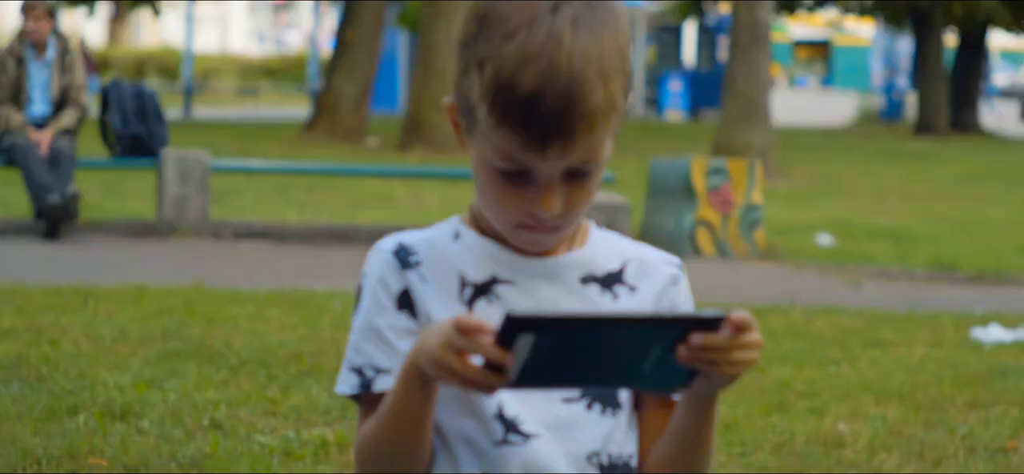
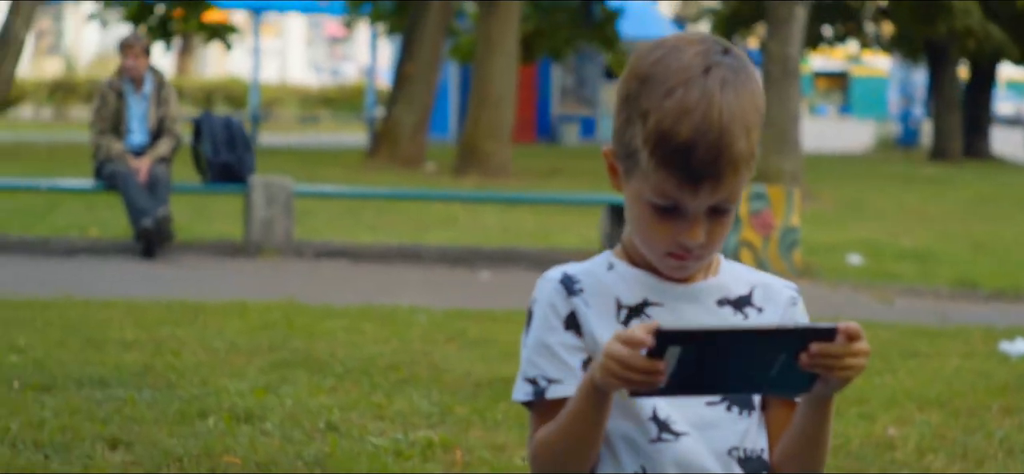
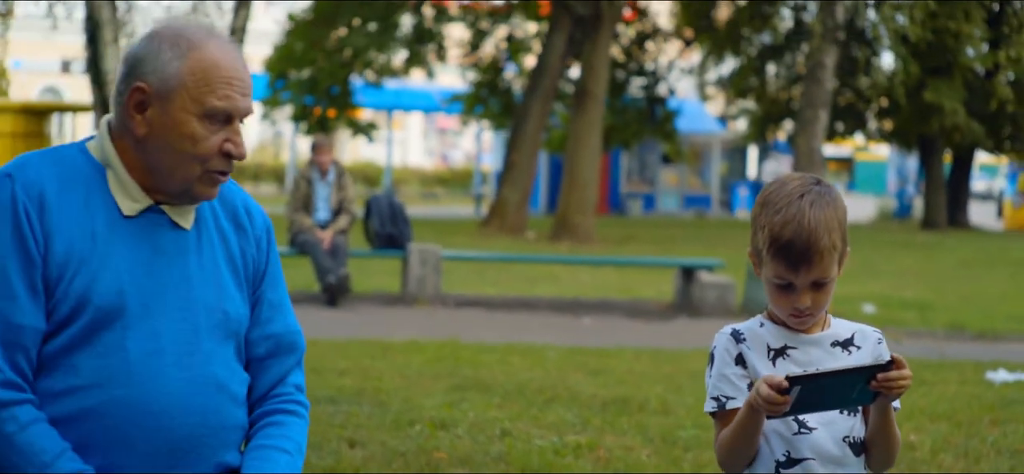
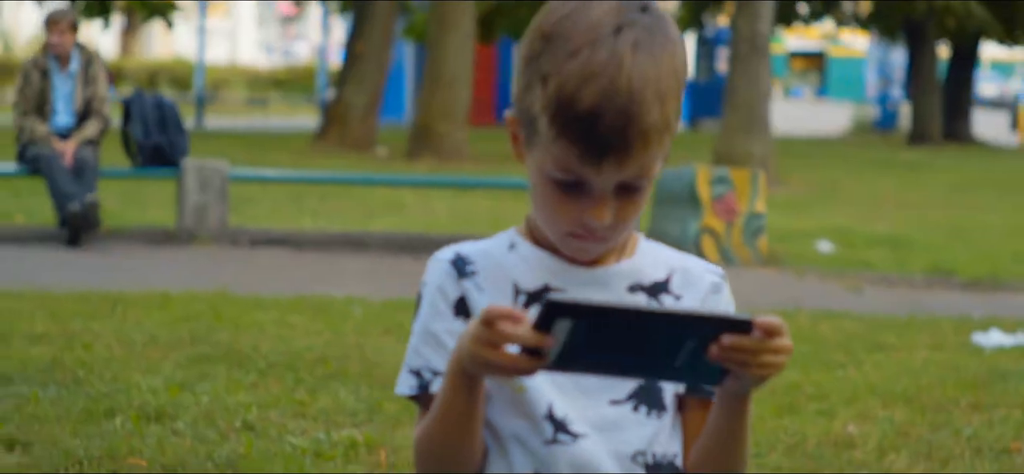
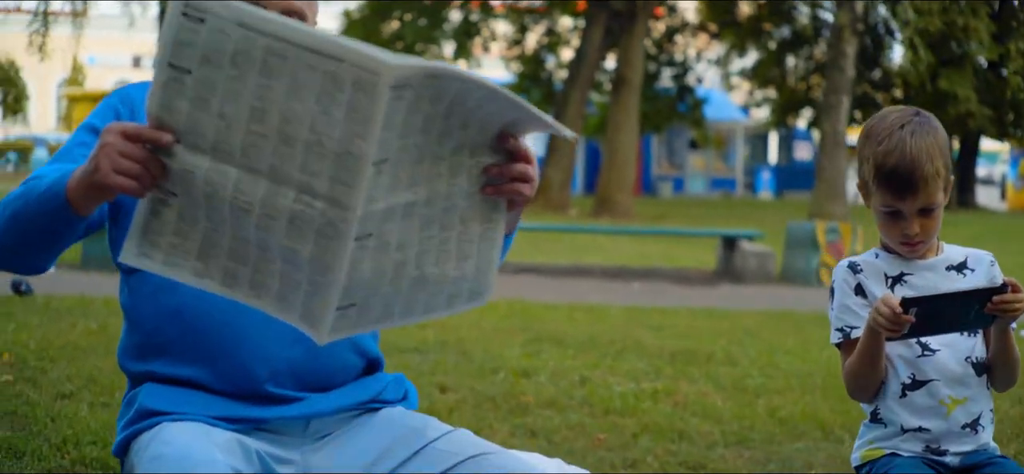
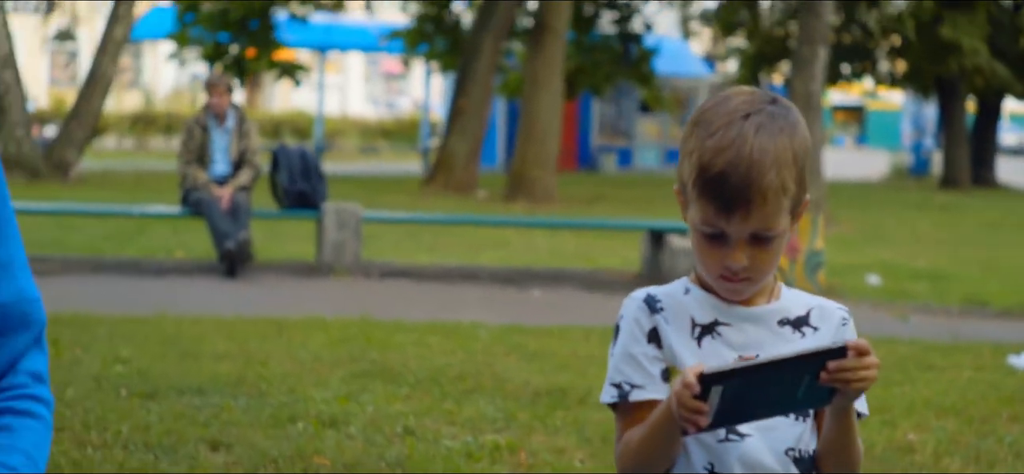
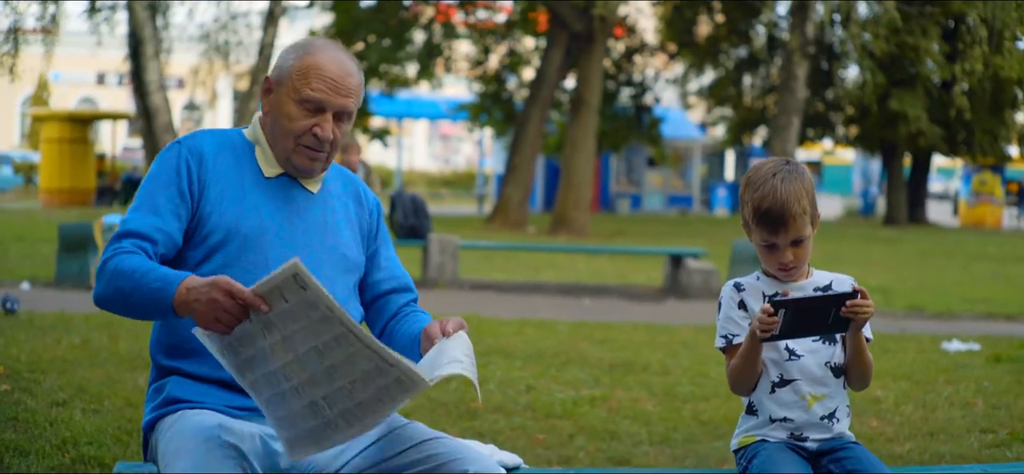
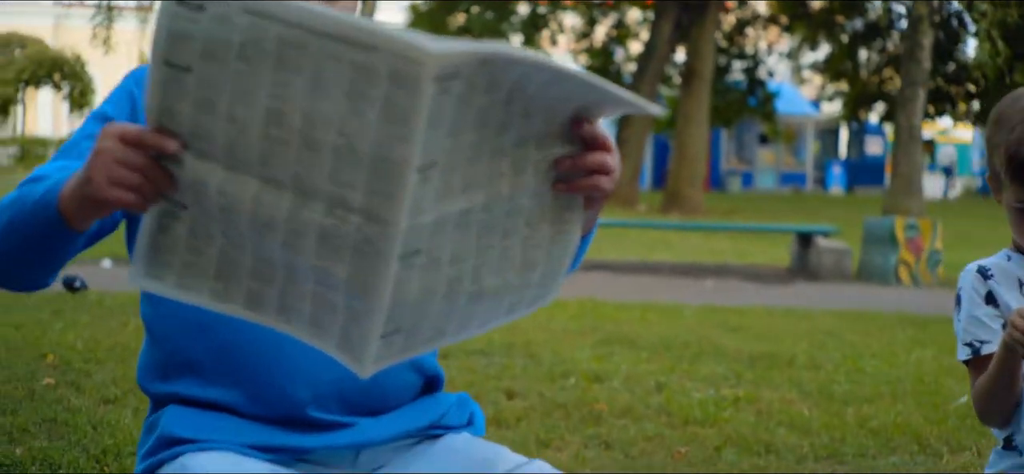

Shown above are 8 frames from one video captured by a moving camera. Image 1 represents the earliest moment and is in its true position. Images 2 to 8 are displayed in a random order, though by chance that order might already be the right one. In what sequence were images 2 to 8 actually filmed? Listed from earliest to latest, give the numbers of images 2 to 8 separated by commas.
4, 2, 6, 3, 7, 5, 8
